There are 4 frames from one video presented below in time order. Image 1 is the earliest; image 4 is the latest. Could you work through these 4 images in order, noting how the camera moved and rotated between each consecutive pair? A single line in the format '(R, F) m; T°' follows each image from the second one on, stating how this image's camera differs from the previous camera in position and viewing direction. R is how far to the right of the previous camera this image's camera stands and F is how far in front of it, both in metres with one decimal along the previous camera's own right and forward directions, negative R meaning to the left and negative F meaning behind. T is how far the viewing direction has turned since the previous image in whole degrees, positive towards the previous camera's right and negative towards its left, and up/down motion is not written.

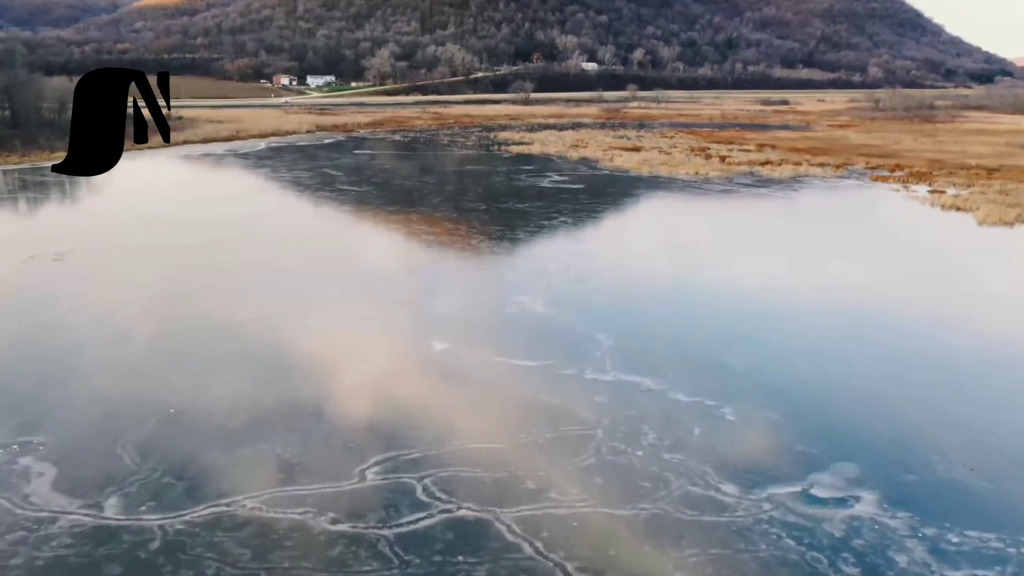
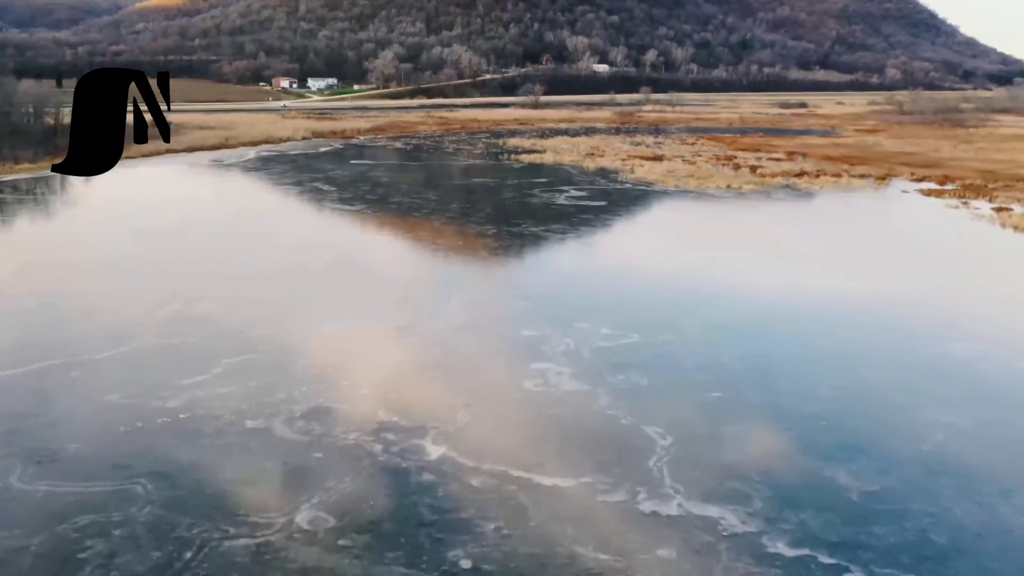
(-0.1, +1.4) m; 0°
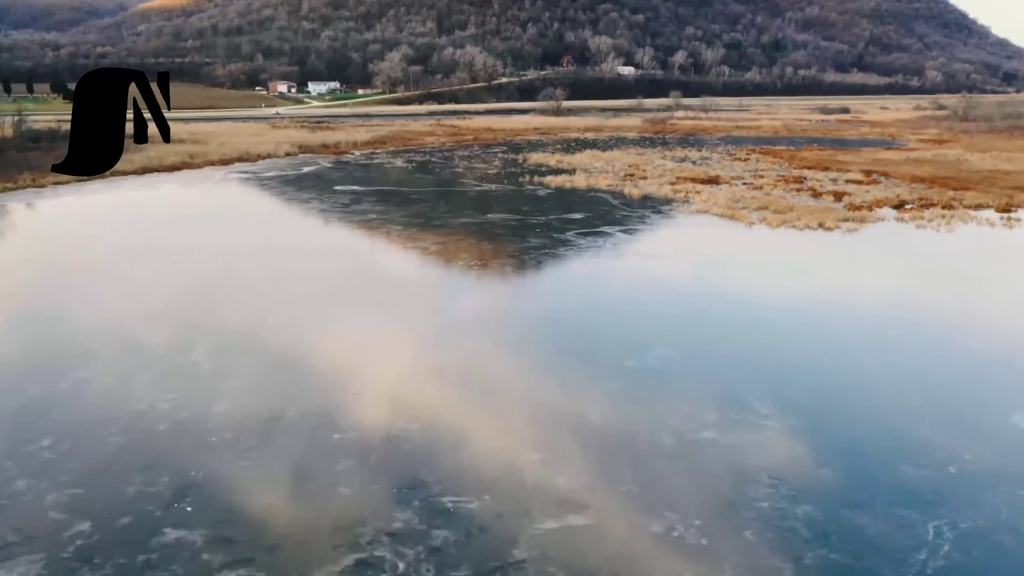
(-0.1, +3.0) m; -1°
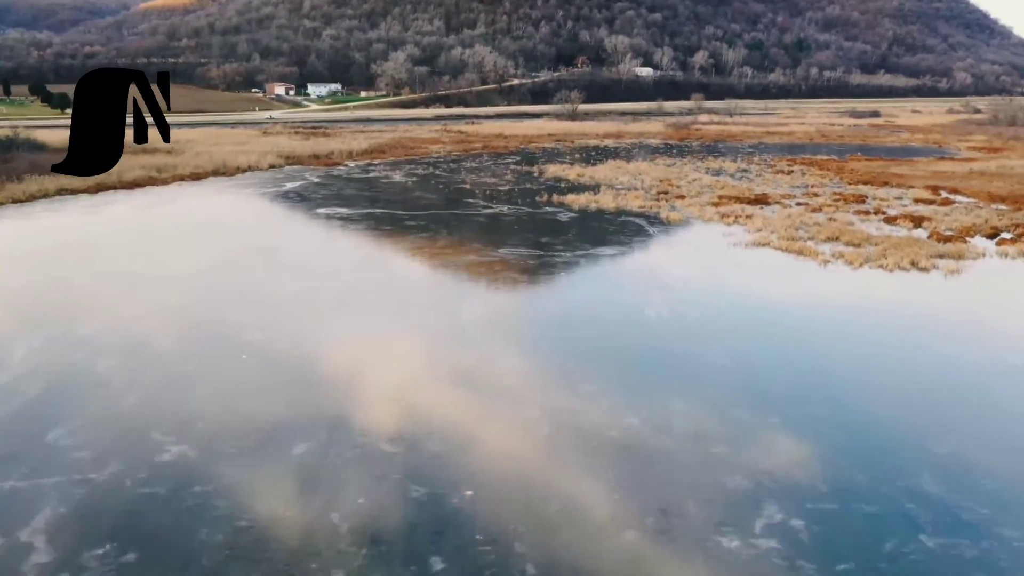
(-0.1, +1.9) m; -1°
